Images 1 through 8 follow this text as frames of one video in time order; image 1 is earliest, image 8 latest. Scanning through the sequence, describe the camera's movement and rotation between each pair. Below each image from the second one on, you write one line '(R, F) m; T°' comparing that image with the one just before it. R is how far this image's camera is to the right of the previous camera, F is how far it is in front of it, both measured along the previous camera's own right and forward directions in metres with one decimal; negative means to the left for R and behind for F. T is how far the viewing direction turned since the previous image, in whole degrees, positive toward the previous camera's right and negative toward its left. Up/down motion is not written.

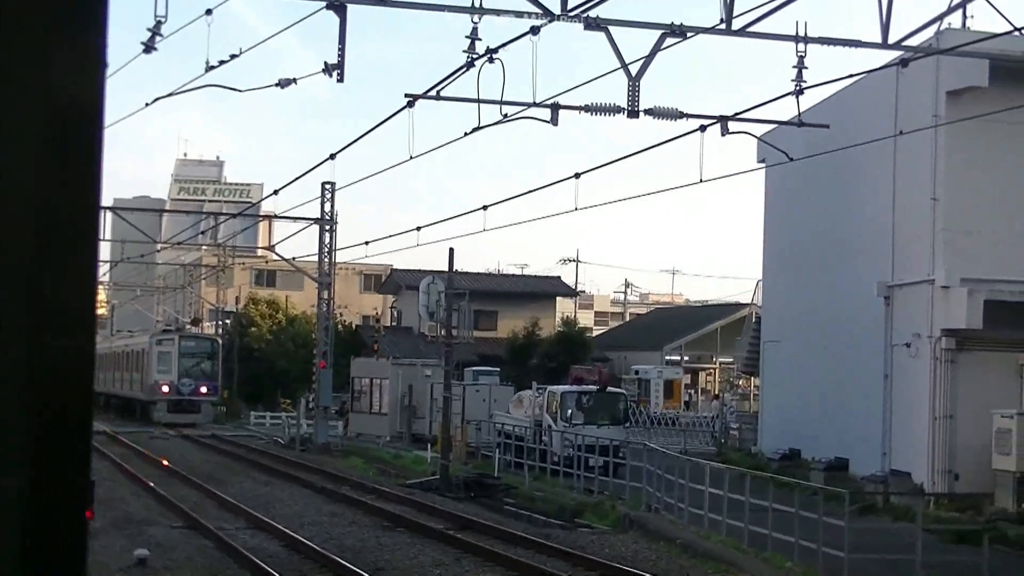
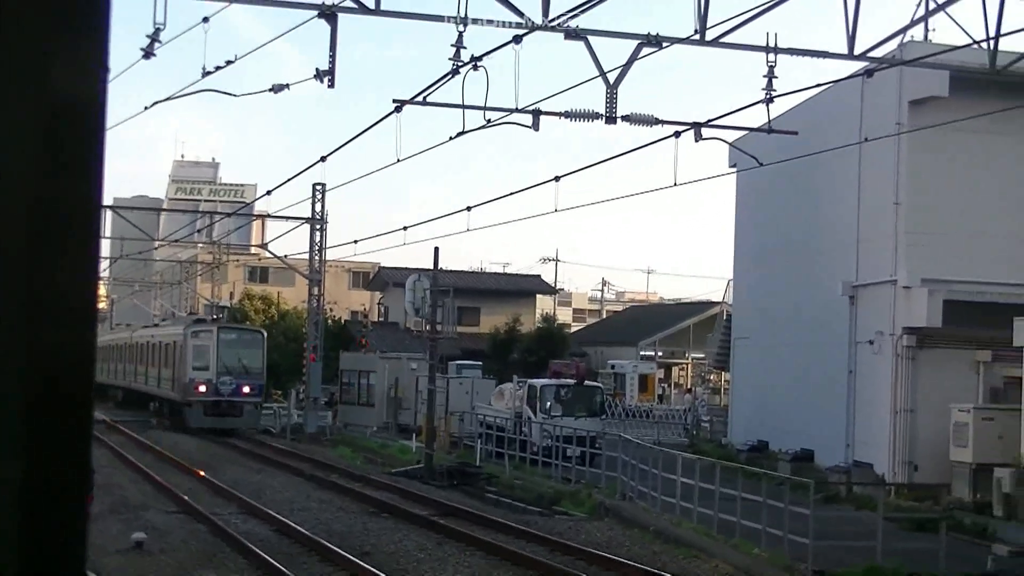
(+0.2, -0.6) m; 0°
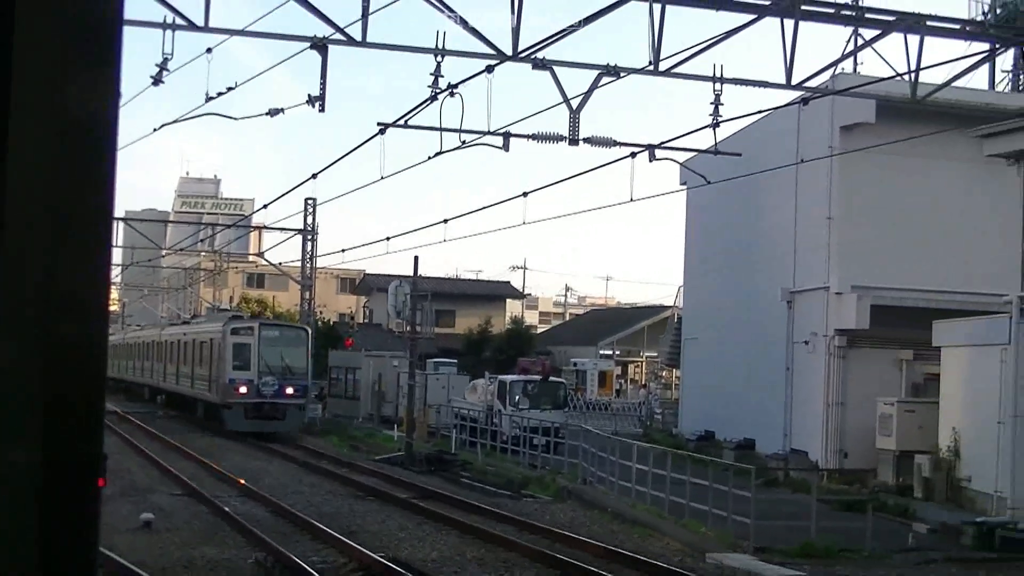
(+0.2, -1.4) m; +1°
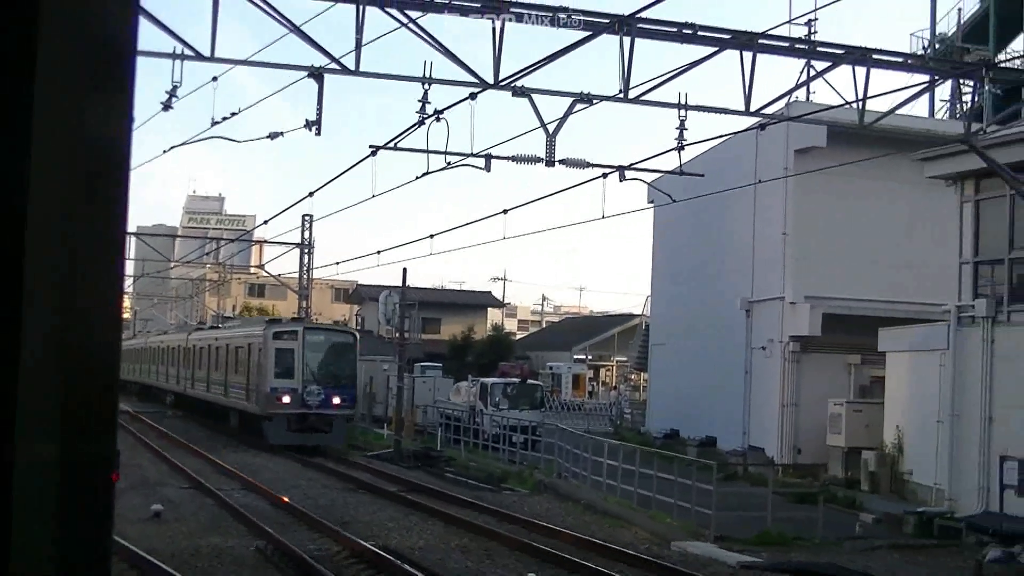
(+0.2, -1.2) m; 0°
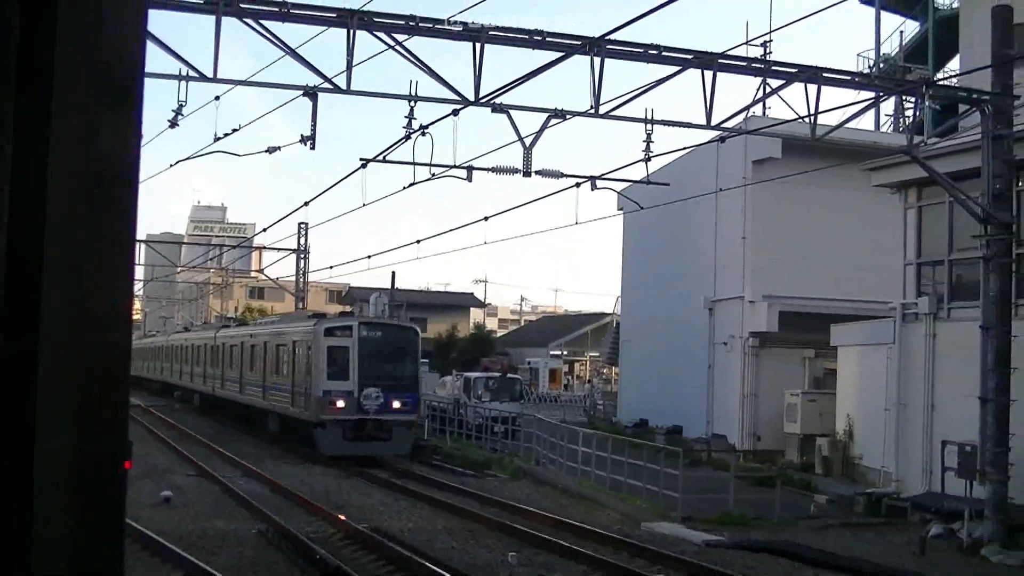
(+0.3, -1.3) m; 0°
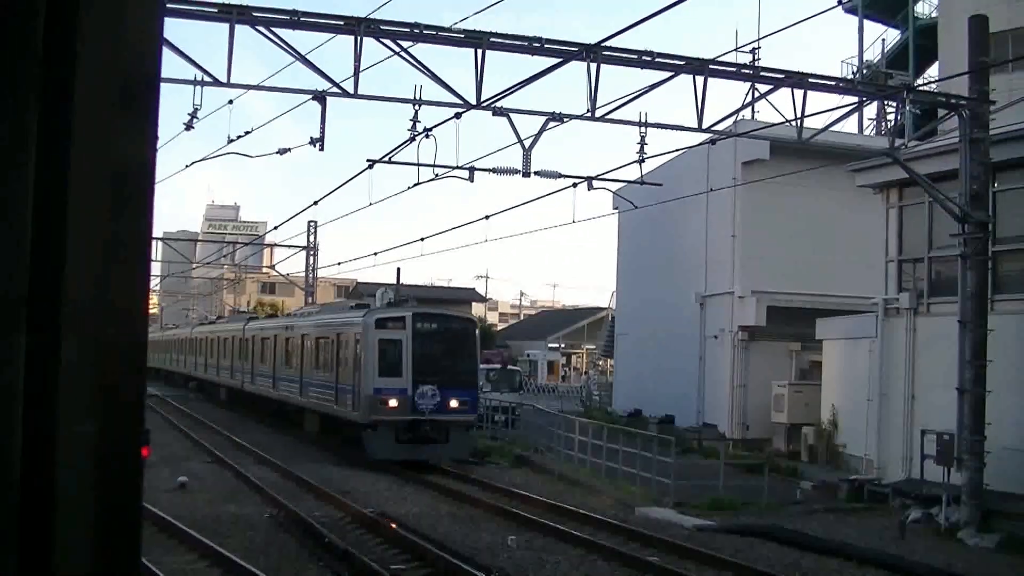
(0.0, -0.8) m; 0°
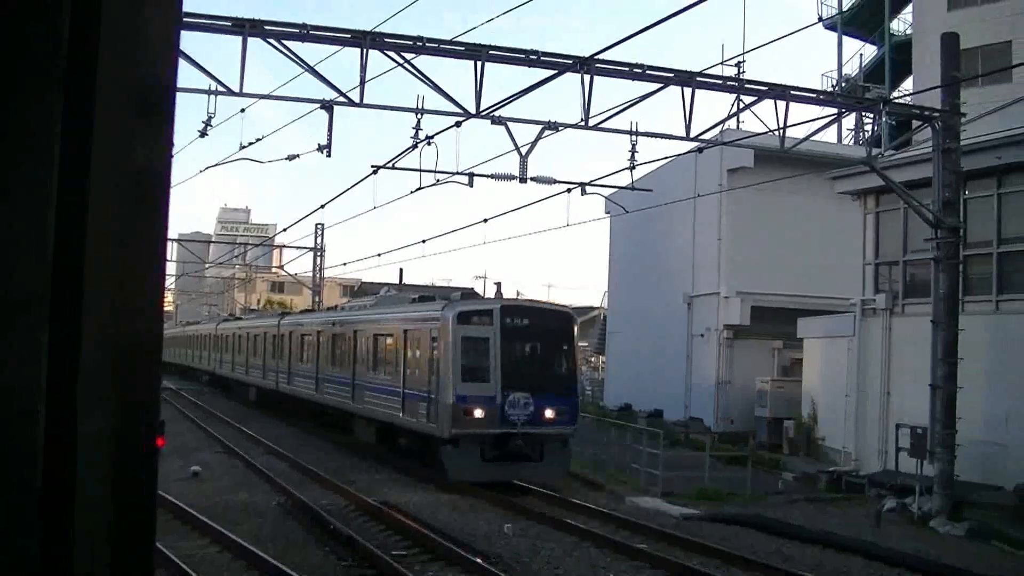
(0.0, -0.9) m; 0°
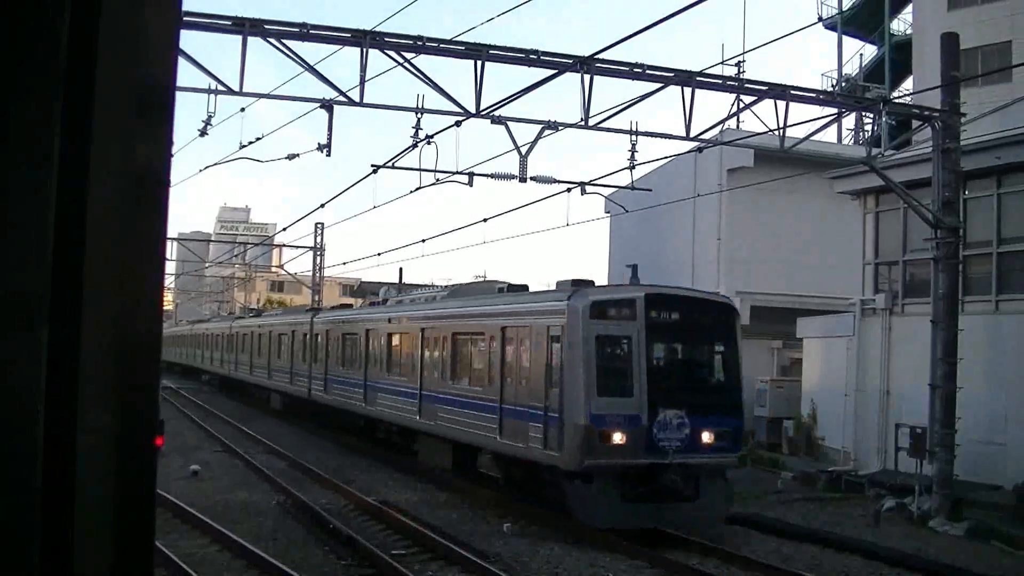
(0.0, 0.0) m; 0°
